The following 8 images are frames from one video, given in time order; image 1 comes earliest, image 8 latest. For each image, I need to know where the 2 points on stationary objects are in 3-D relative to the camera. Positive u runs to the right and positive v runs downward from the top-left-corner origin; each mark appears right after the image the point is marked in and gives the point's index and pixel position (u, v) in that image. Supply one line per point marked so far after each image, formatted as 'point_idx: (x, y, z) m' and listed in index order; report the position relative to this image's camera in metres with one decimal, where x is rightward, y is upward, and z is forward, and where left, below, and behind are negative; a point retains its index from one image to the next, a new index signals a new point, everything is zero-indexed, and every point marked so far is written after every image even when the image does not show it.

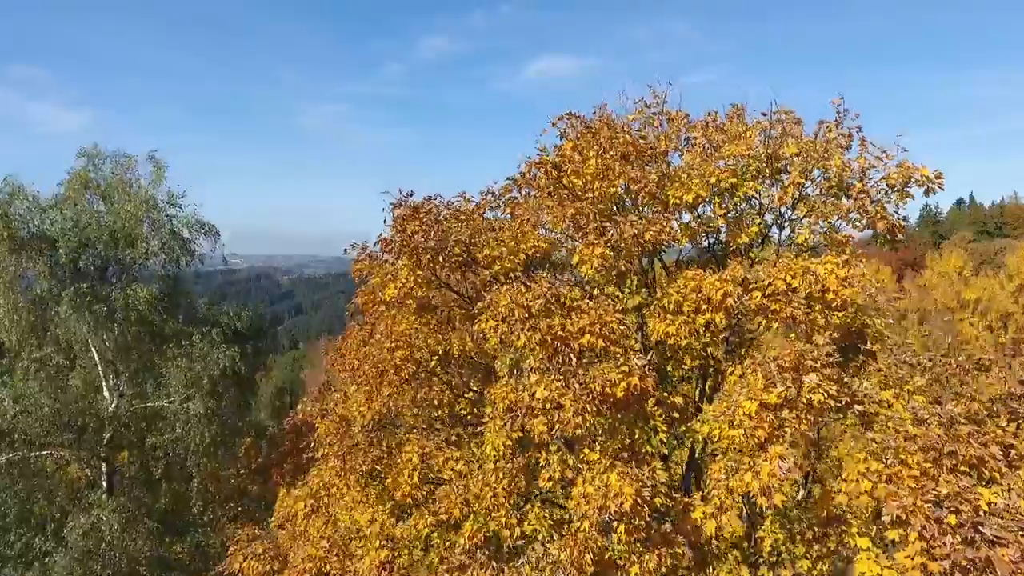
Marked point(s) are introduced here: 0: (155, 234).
0: (-6.1, +0.9, +9.8) m
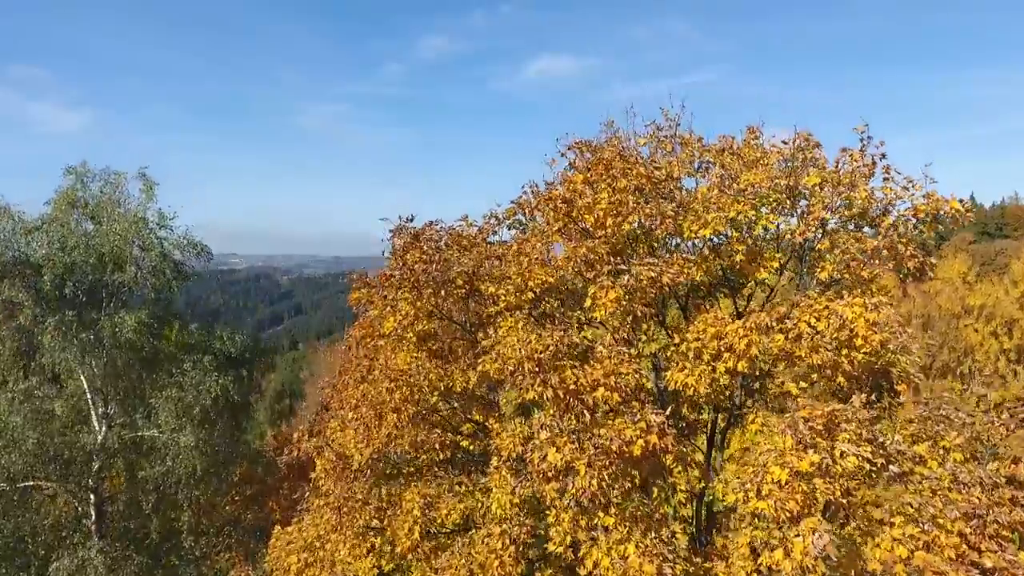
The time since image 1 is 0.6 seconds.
0: (-6.0, +0.5, +9.4) m
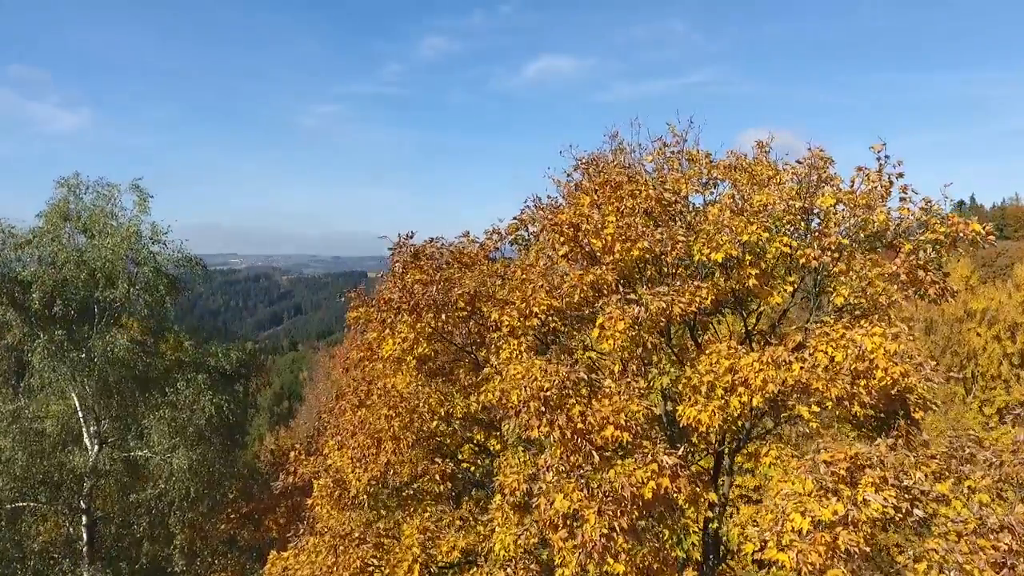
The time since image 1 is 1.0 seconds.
0: (-6.0, +0.2, +9.2) m
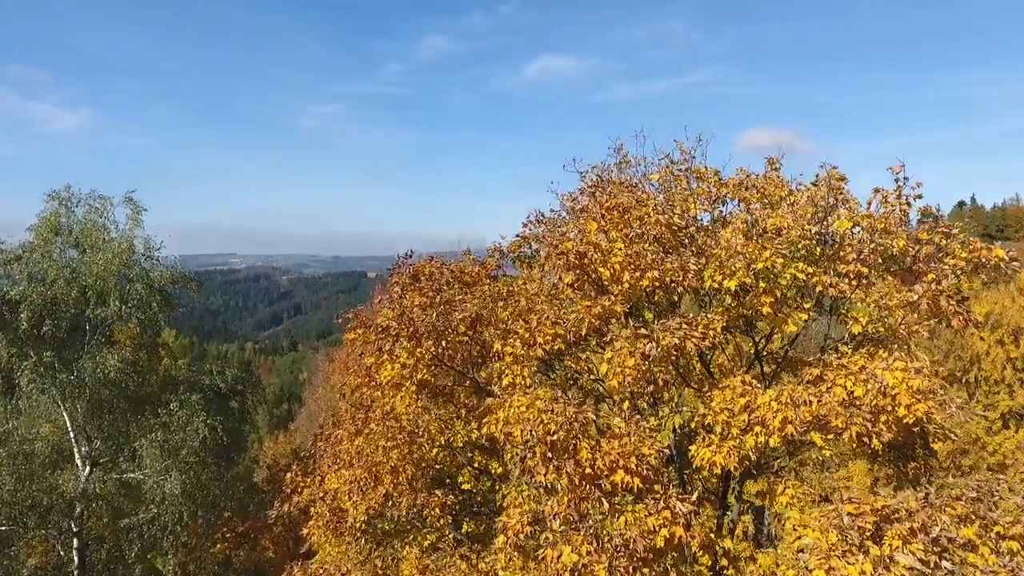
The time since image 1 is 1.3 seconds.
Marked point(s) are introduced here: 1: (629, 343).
0: (-5.9, 0.0, +8.9) m
1: (+1.0, -0.5, +4.8) m
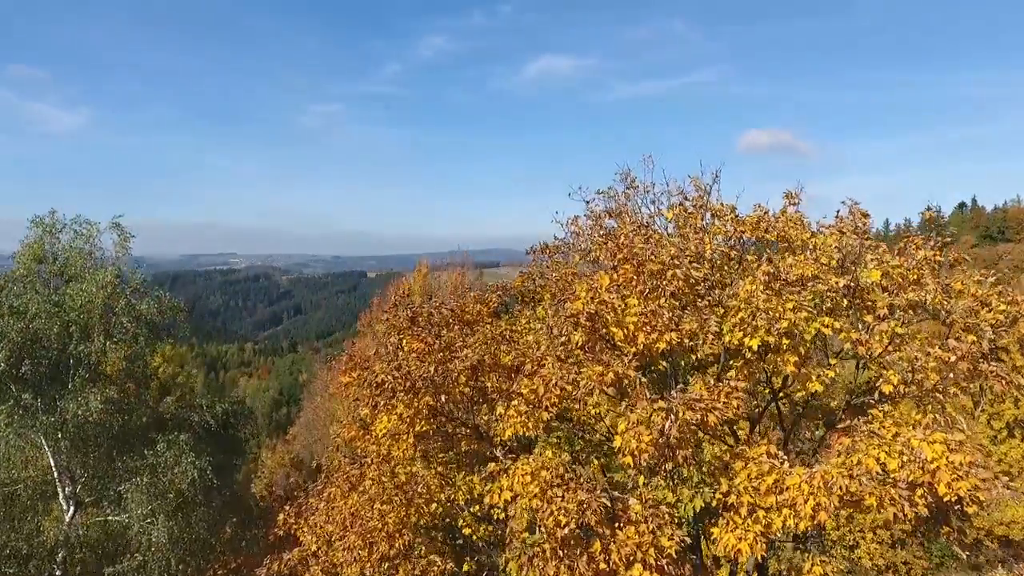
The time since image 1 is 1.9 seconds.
0: (-5.9, -0.5, +8.5) m
1: (+1.0, -1.0, +4.4) m
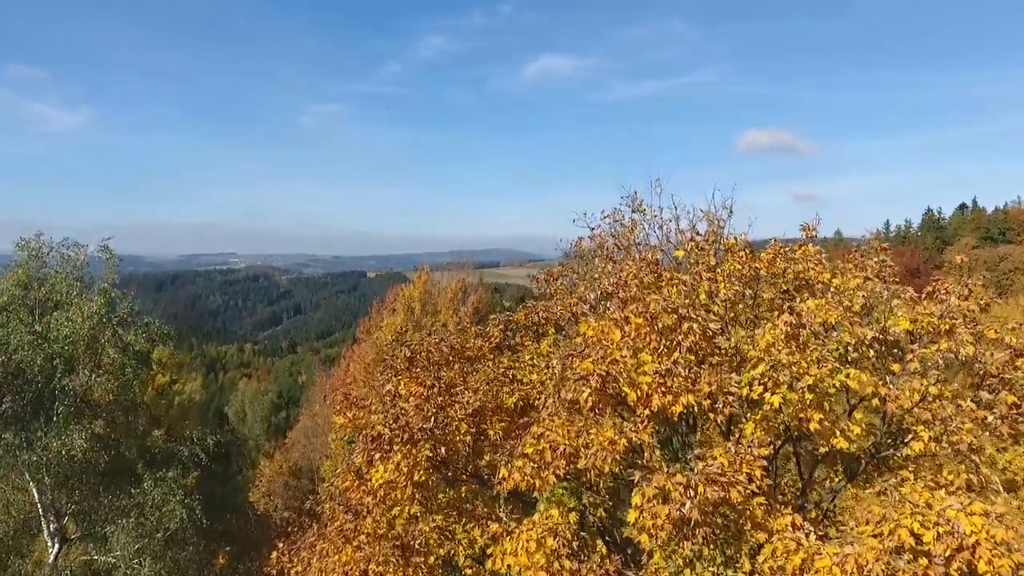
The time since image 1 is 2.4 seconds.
0: (-5.9, -1.0, +8.2) m
1: (+1.0, -1.4, +4.0) m
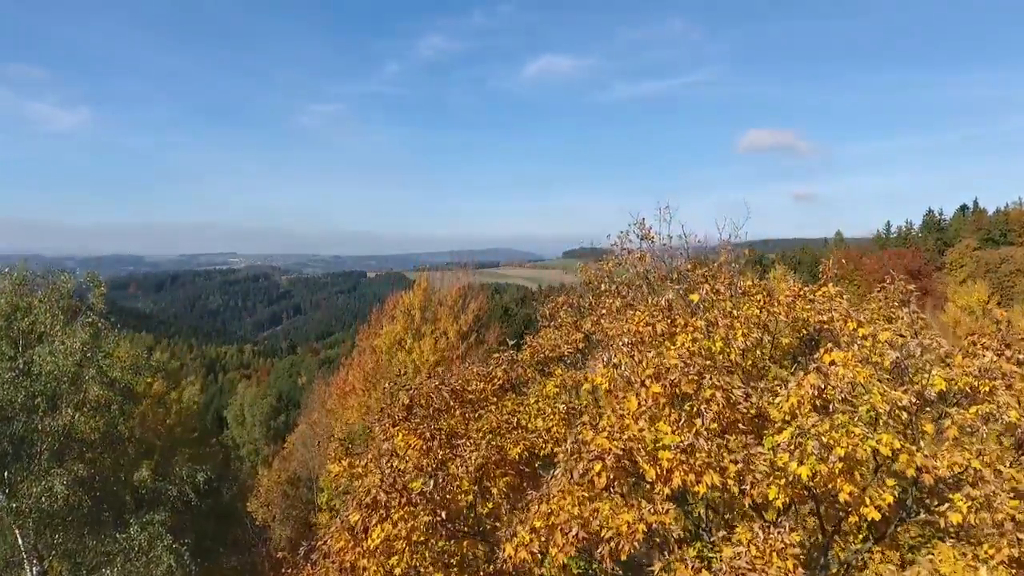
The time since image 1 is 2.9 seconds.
0: (-5.8, -1.4, +7.9) m
1: (+1.1, -1.9, +3.7) m
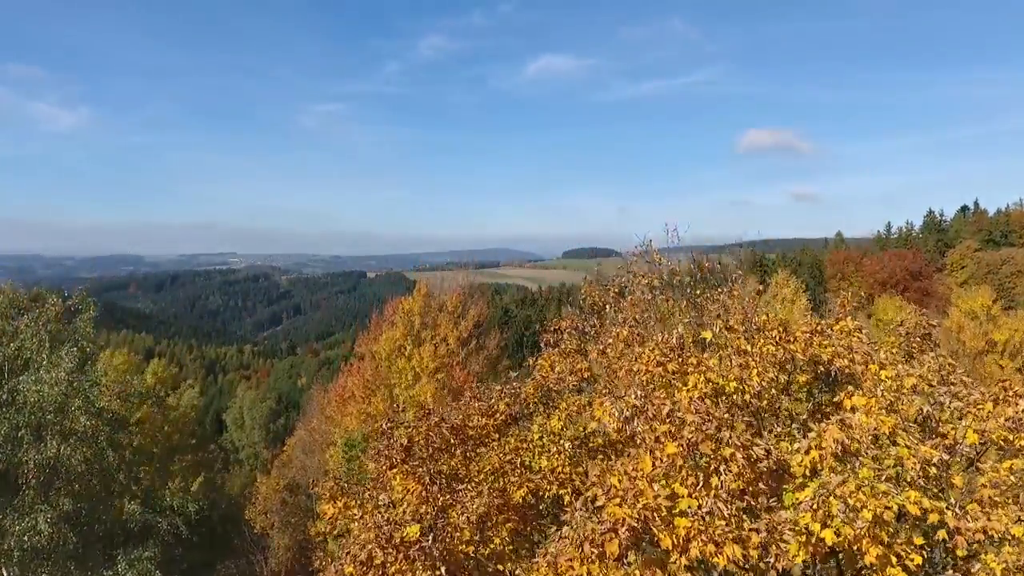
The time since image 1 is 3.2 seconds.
0: (-5.8, -1.8, +7.6) m
1: (+1.1, -2.2, +3.4) m
